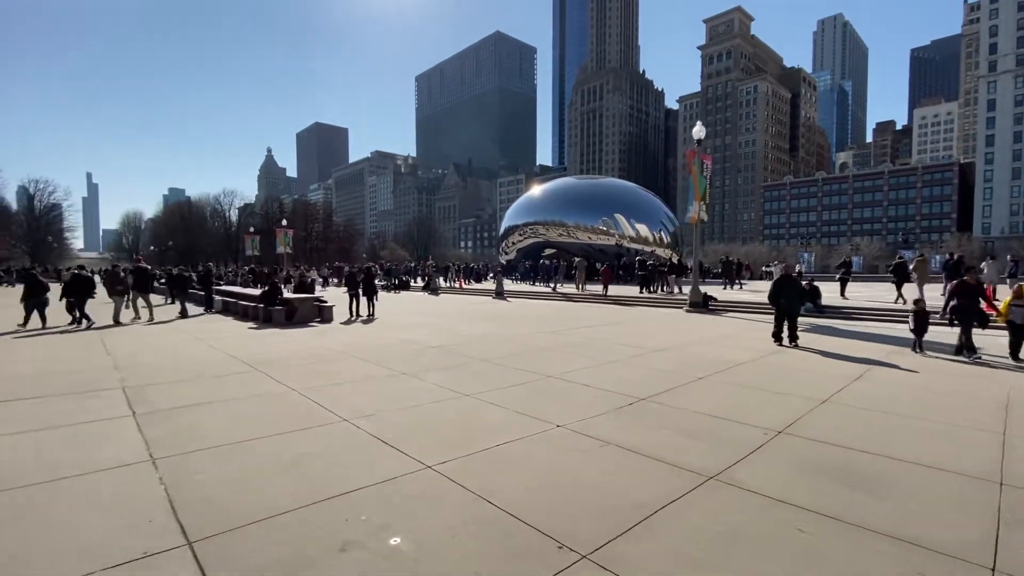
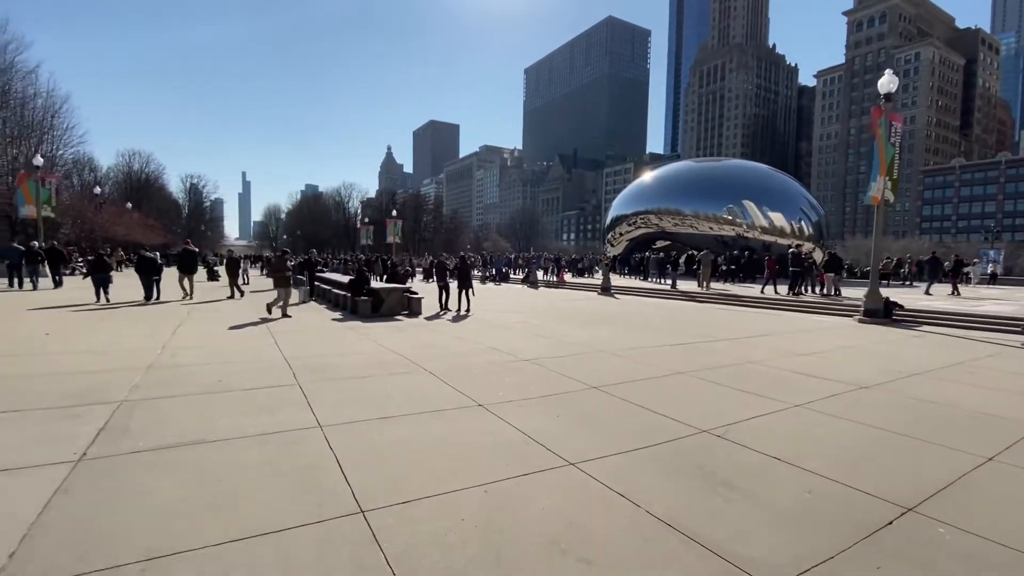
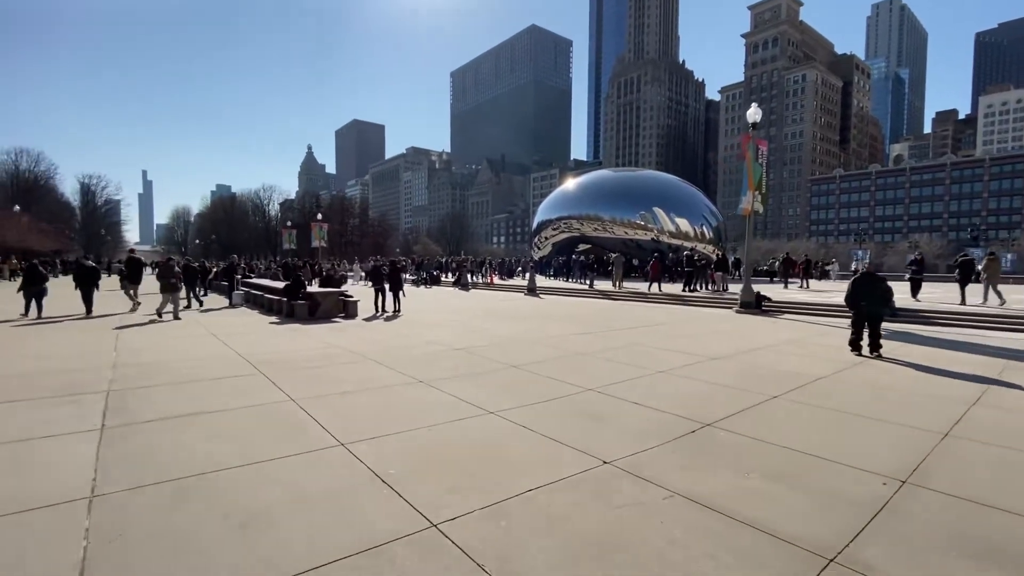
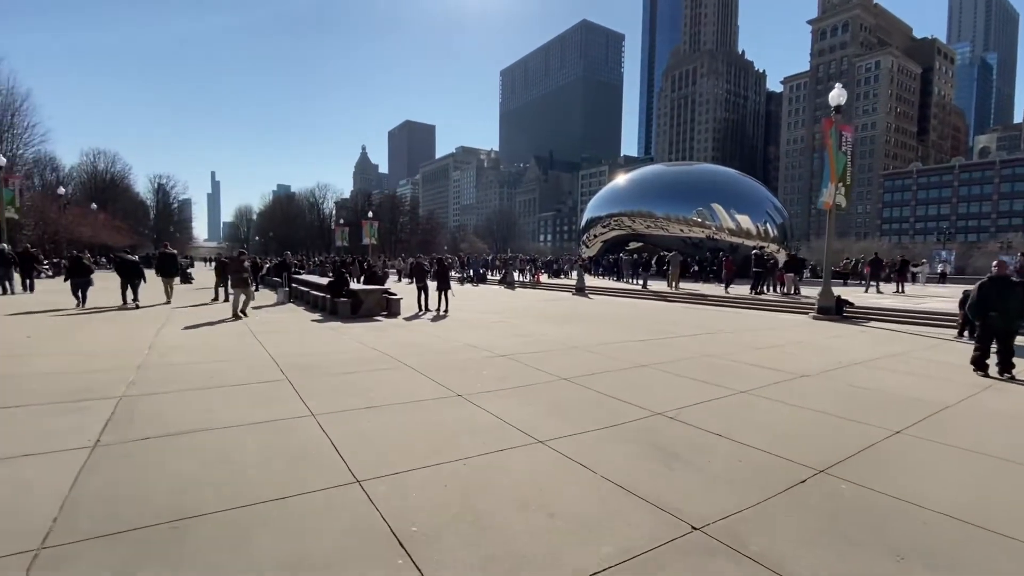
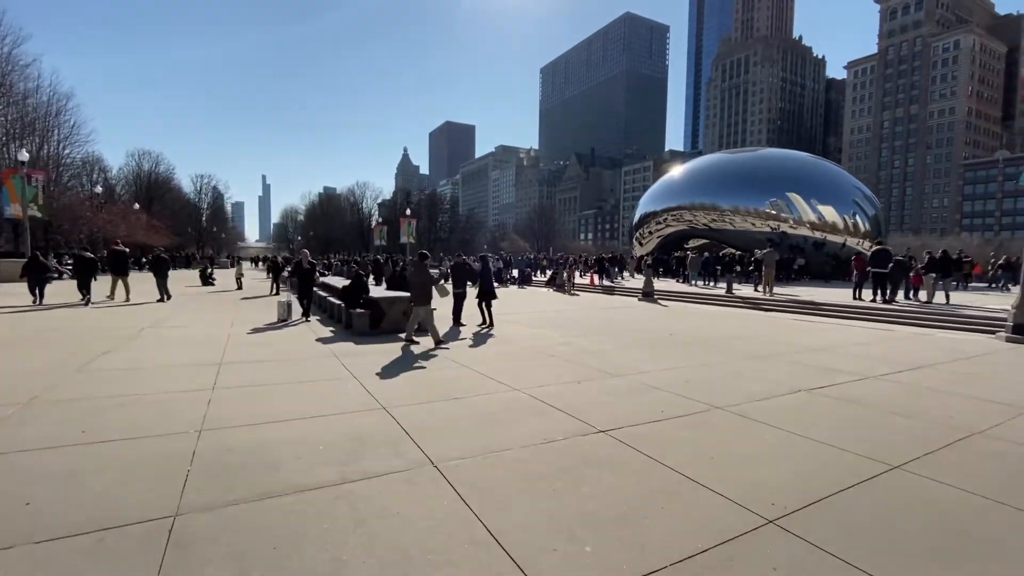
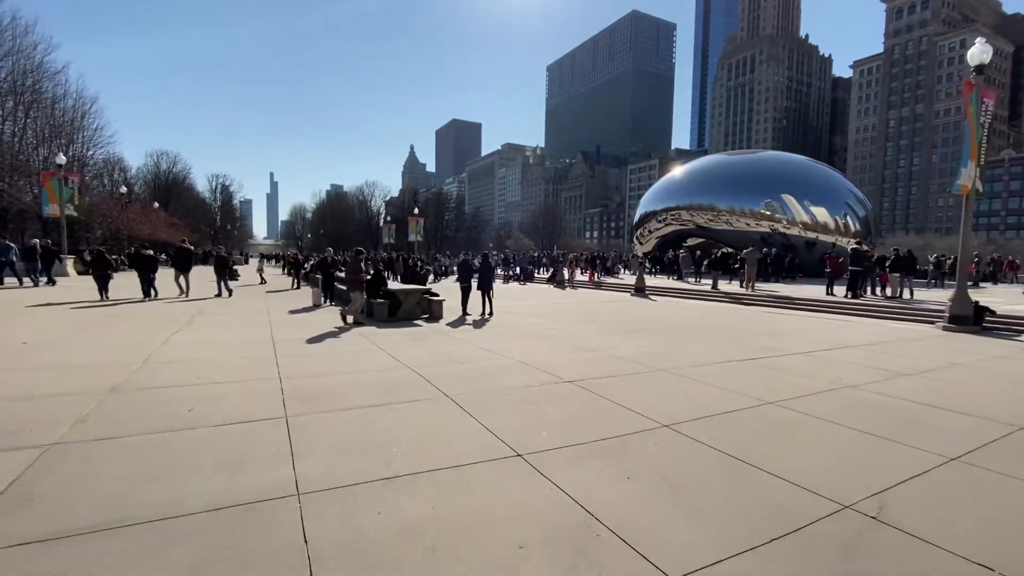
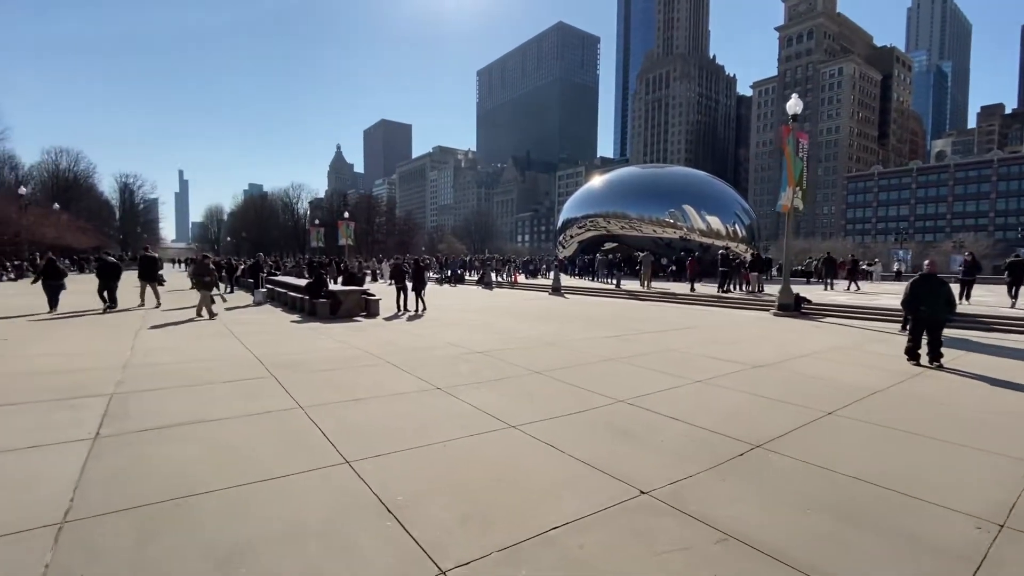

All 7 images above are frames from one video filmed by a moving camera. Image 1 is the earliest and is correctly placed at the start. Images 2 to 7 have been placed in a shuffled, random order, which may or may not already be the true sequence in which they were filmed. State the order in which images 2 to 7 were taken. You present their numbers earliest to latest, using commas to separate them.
3, 7, 4, 2, 6, 5
